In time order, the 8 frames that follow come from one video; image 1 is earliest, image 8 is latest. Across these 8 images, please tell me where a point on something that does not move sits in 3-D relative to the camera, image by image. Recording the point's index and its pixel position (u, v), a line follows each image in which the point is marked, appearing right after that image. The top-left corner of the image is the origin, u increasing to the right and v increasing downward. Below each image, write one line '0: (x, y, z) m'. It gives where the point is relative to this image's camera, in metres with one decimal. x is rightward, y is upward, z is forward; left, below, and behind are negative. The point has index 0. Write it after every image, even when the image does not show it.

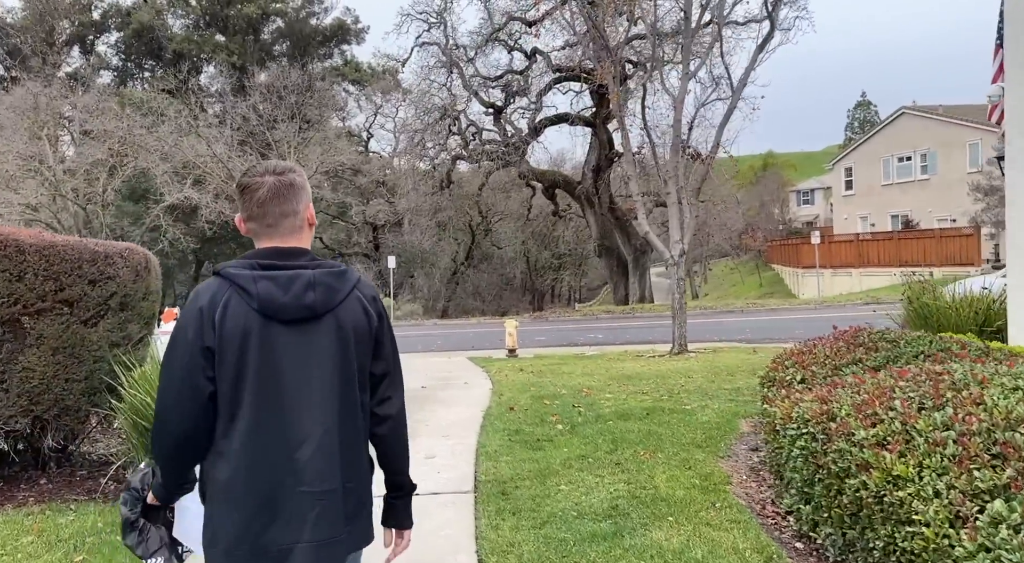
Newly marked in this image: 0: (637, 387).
0: (+1.1, -0.9, +7.4) m
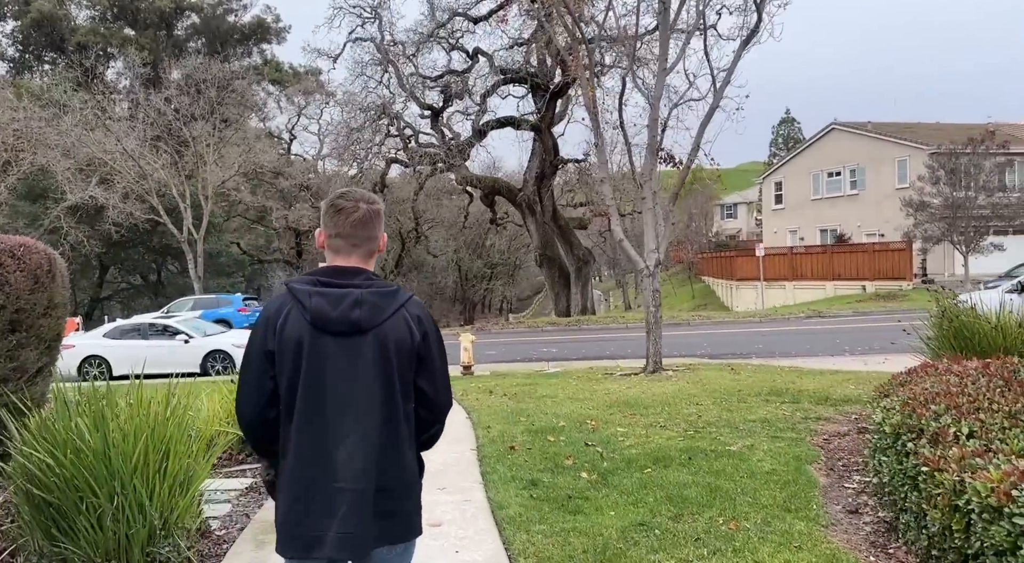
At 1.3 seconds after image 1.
0: (+1.0, -1.0, +6.4) m
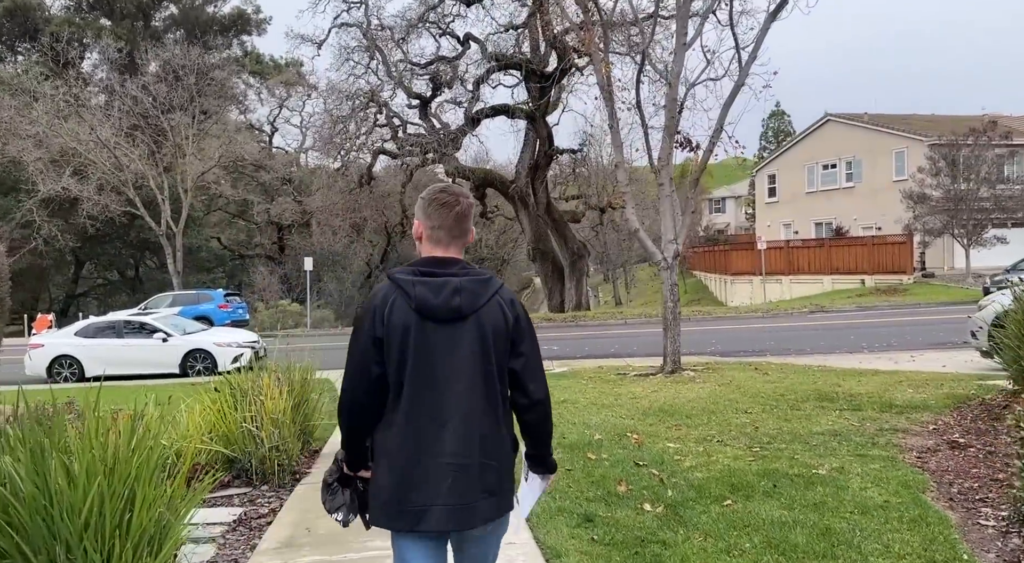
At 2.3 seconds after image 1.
0: (+1.2, -1.0, +5.5) m
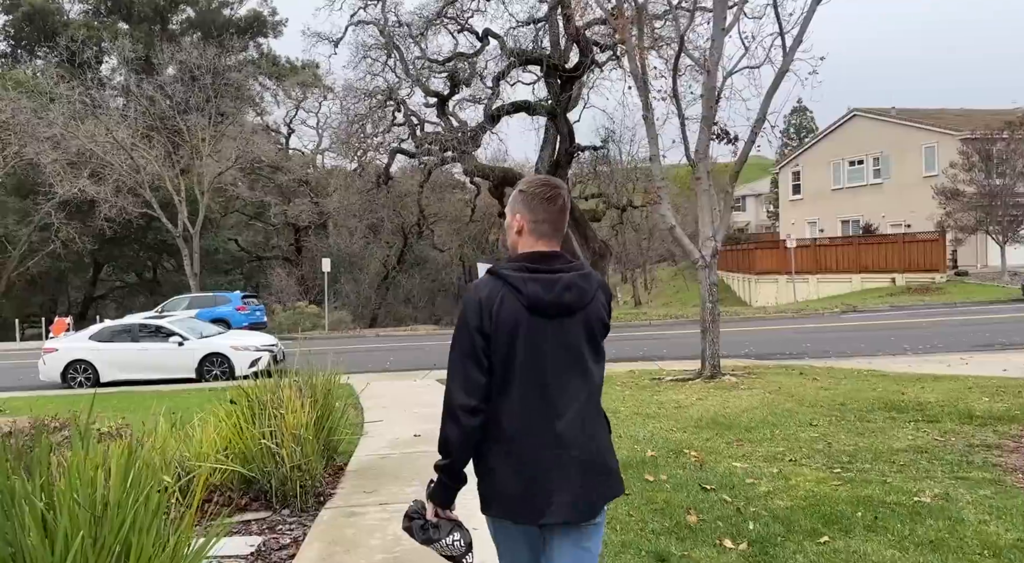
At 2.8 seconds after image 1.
0: (+1.4, -1.0, +5.0) m
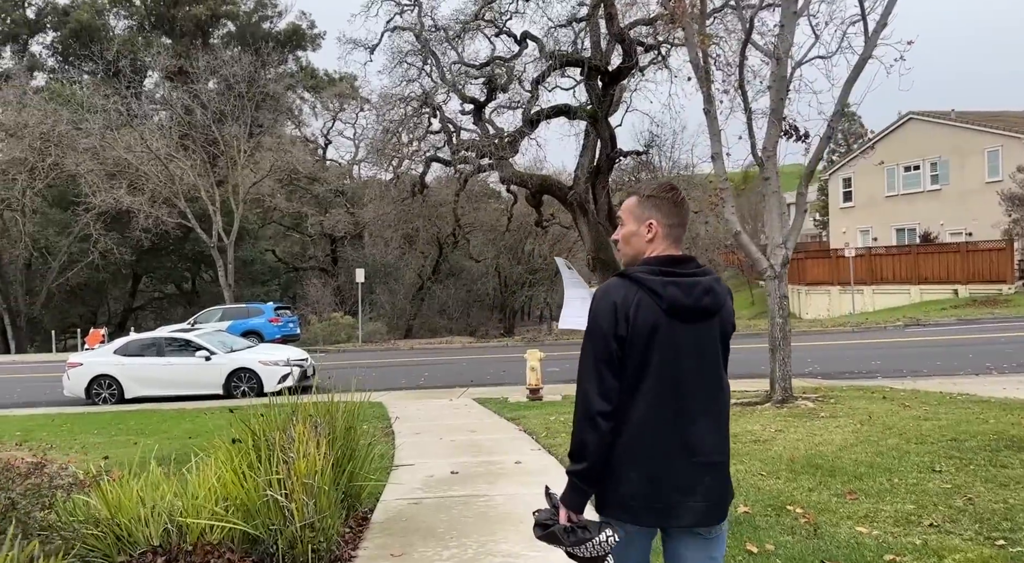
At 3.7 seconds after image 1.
0: (+1.7, -1.0, +4.0) m
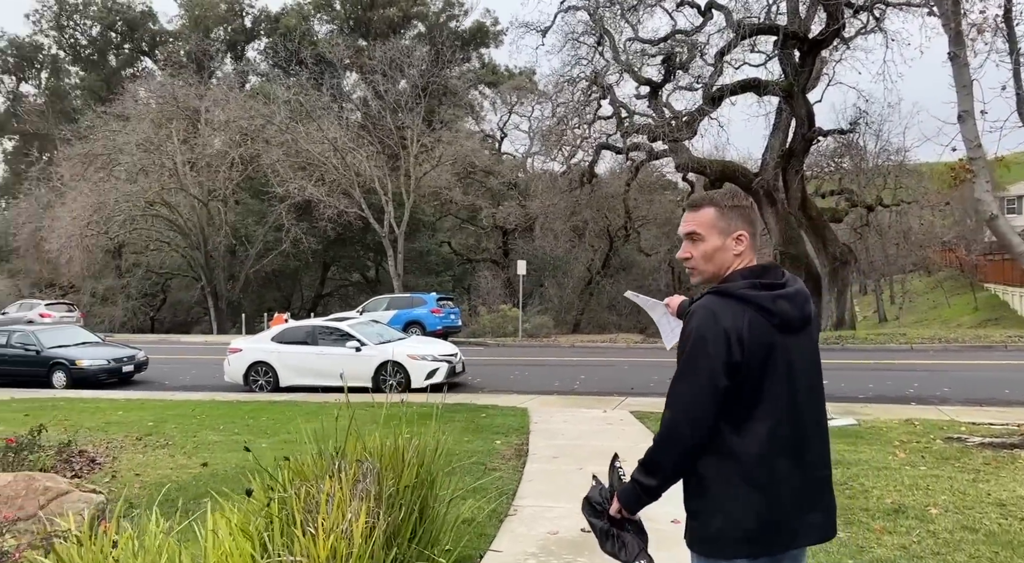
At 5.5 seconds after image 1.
0: (+2.1, -1.0, +2.1) m
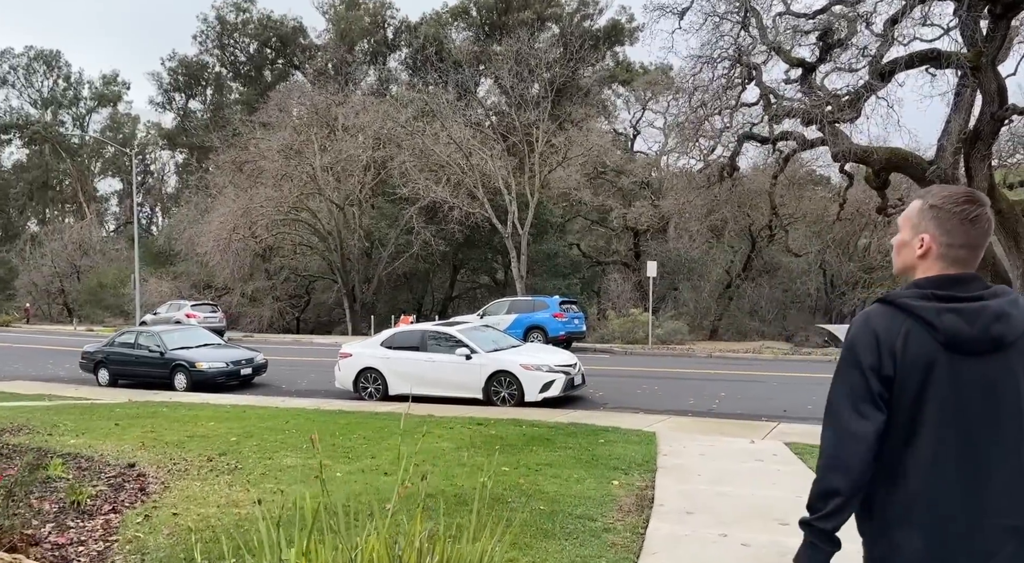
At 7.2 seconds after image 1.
0: (+2.1, -1.0, +0.3) m
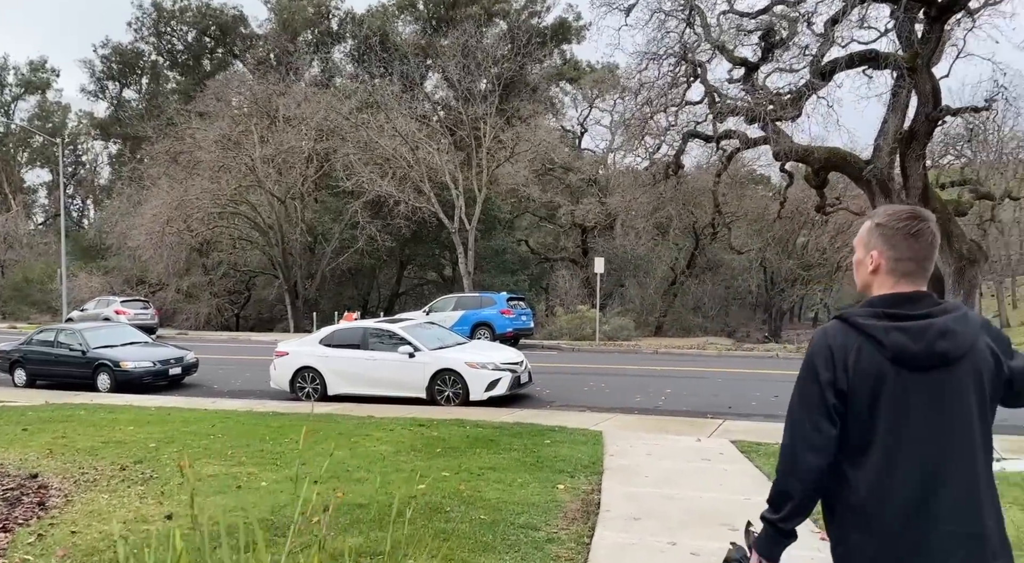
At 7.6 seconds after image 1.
0: (+2.1, -1.0, 0.0) m
